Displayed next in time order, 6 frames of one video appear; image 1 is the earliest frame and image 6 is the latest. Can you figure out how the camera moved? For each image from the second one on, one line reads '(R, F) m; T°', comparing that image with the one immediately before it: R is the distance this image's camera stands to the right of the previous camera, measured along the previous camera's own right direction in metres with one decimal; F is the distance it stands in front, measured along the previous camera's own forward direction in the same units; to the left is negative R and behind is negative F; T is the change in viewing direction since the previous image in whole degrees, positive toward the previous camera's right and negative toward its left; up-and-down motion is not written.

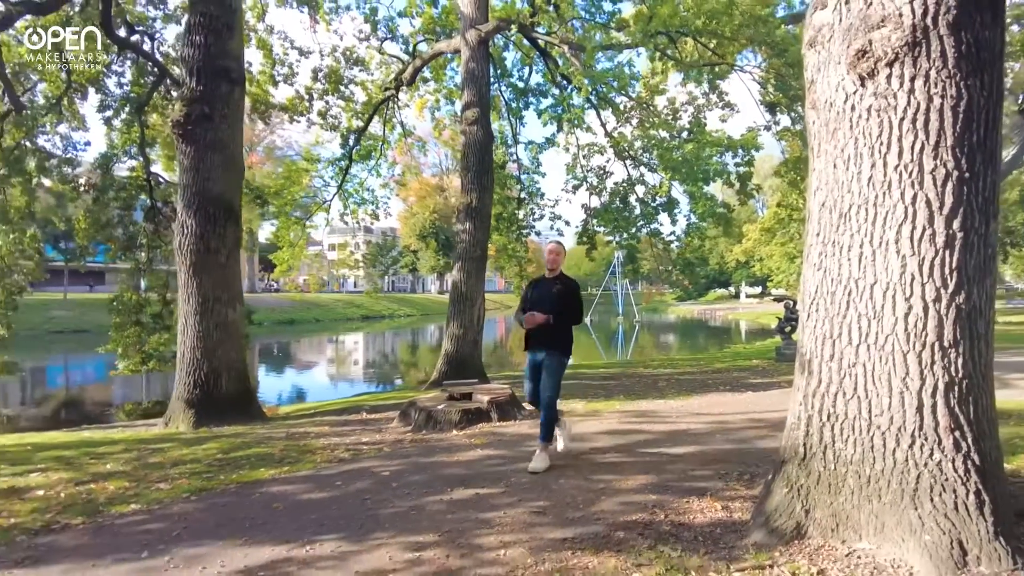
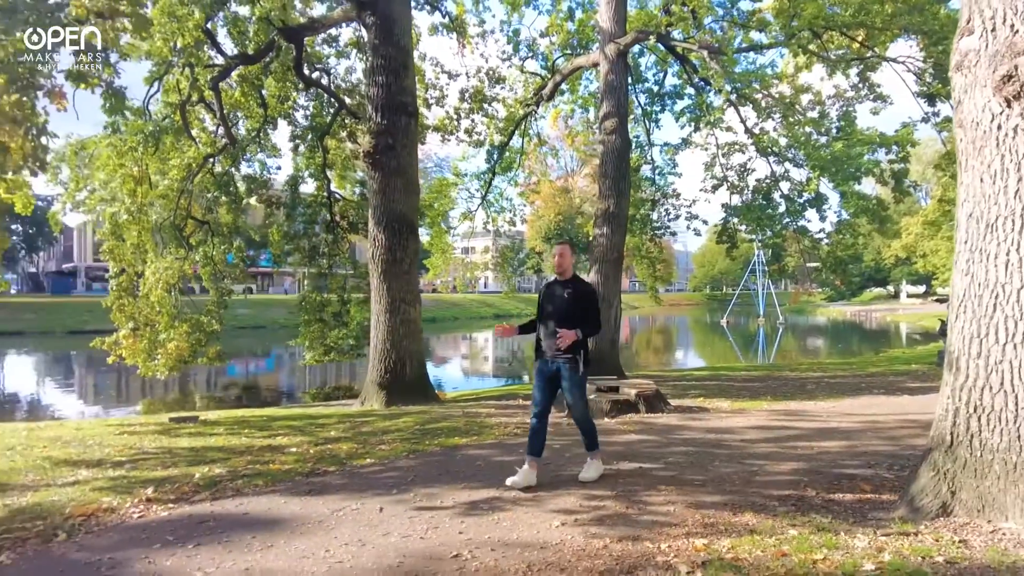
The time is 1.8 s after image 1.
(-0.3, -1.0) m; -12°
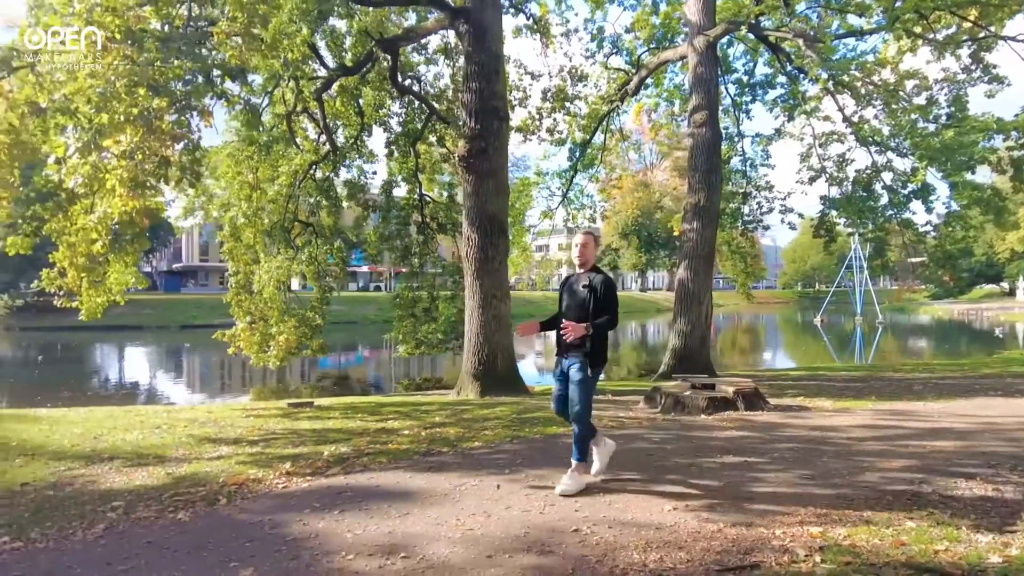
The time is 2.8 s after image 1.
(-0.3, -0.3) m; -7°
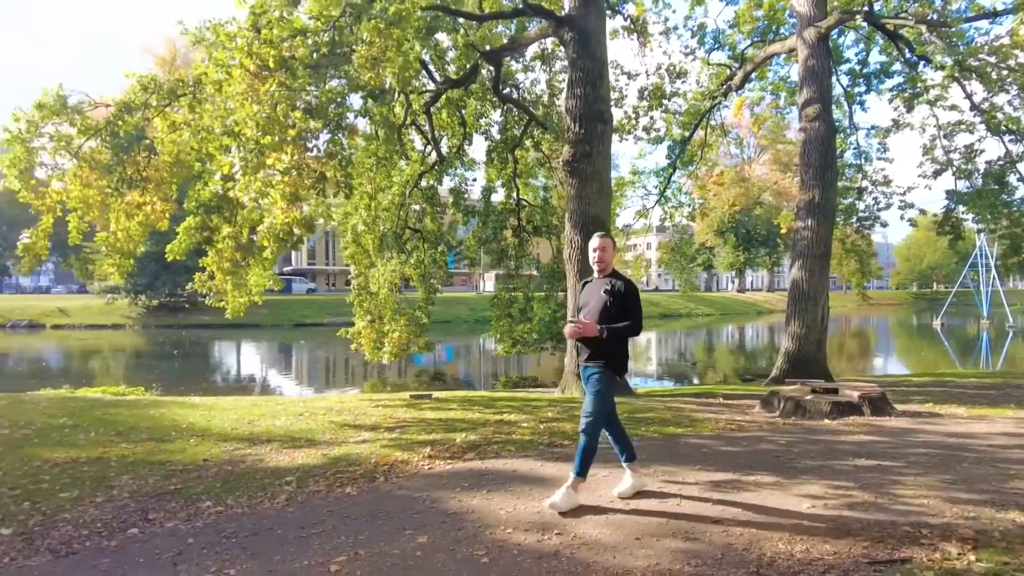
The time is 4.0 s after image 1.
(-0.4, -0.4) m; -8°
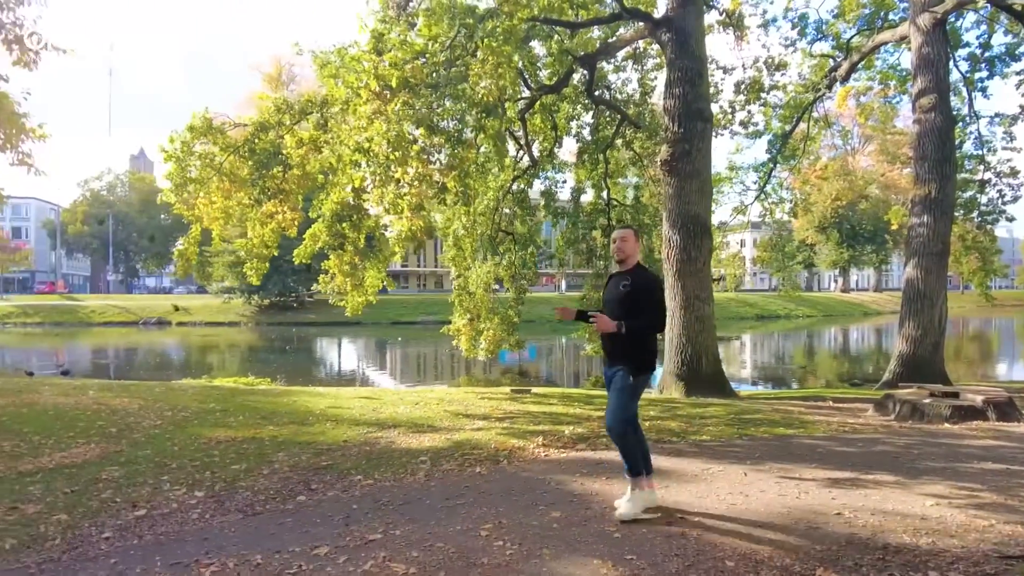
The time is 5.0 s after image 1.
(-0.3, -0.5) m; -8°
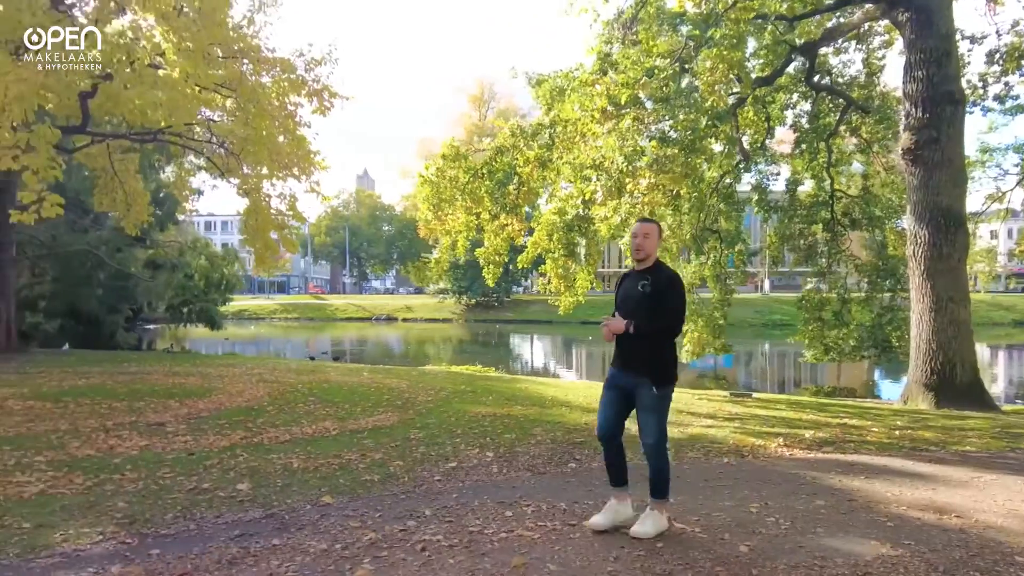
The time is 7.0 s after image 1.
(-0.6, -1.0) m; -17°
